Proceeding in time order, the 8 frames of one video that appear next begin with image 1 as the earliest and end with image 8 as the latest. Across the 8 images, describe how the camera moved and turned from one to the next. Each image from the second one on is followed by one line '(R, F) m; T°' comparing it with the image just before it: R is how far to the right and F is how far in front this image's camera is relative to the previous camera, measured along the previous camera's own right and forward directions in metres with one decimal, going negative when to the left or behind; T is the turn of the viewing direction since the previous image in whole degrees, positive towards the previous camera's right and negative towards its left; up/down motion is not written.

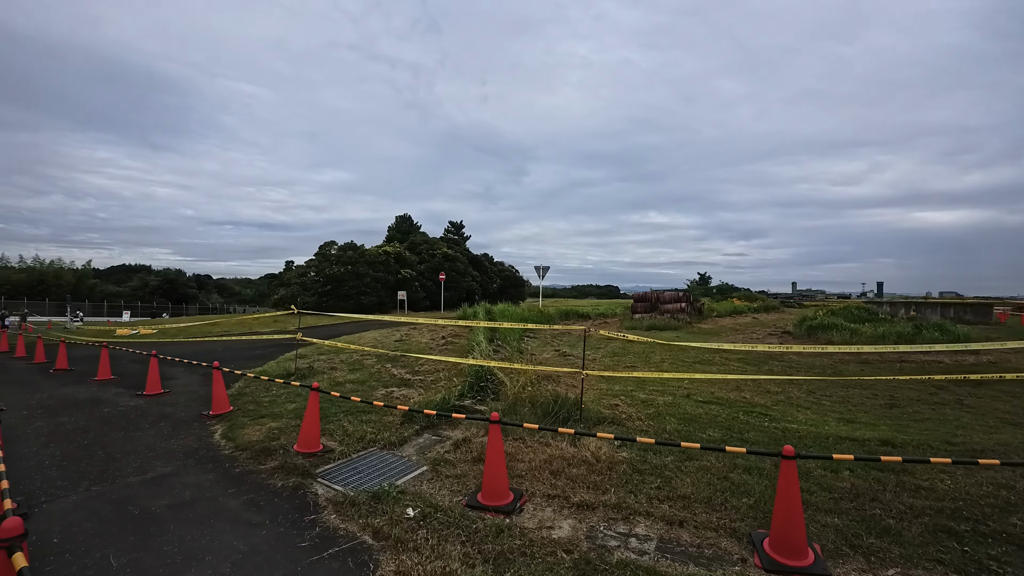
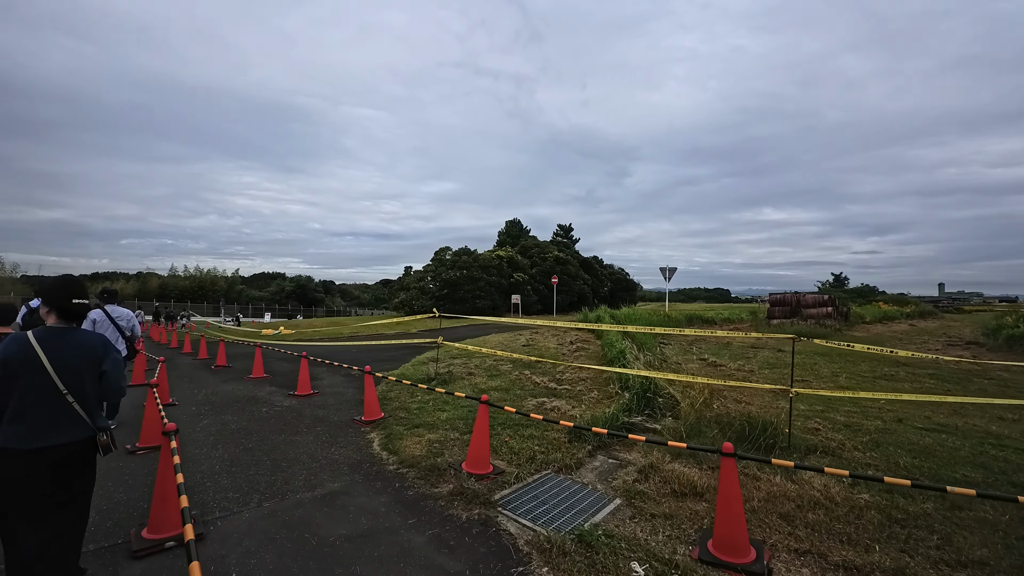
(-1.8, +1.5) m; -11°
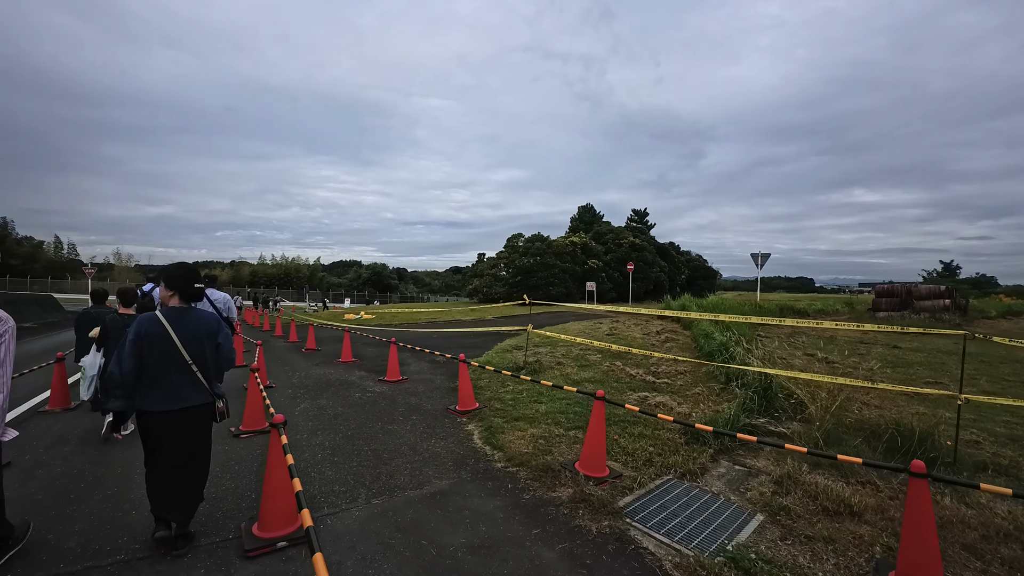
(-0.7, +0.7) m; -8°
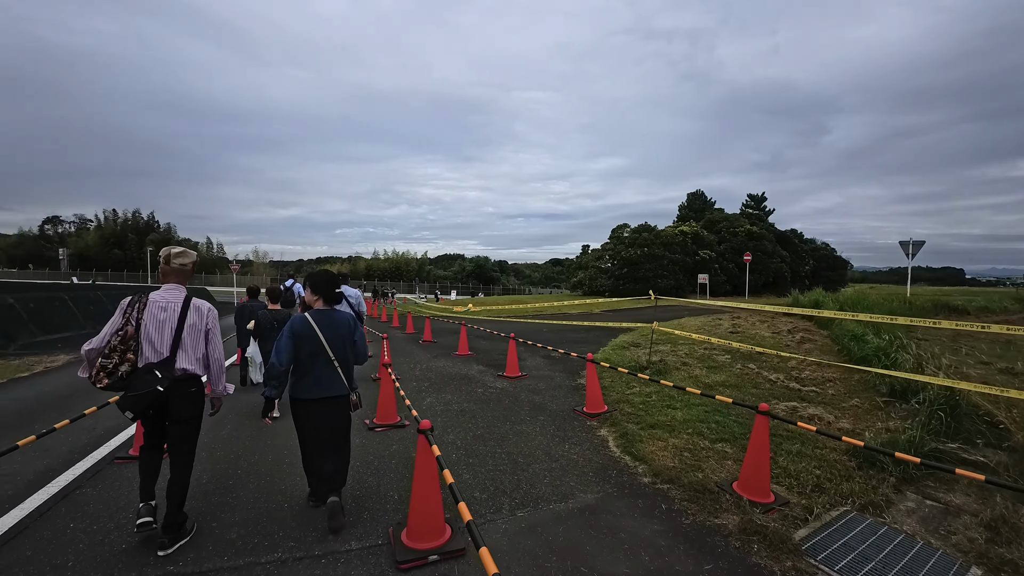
(-0.6, +0.3) m; -12°
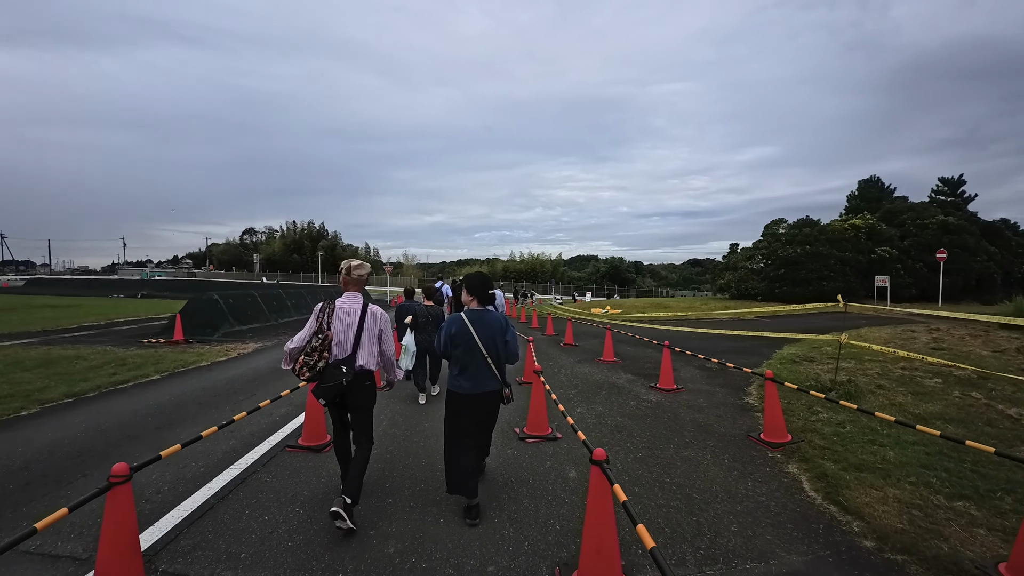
(-0.4, +0.4) m; -16°
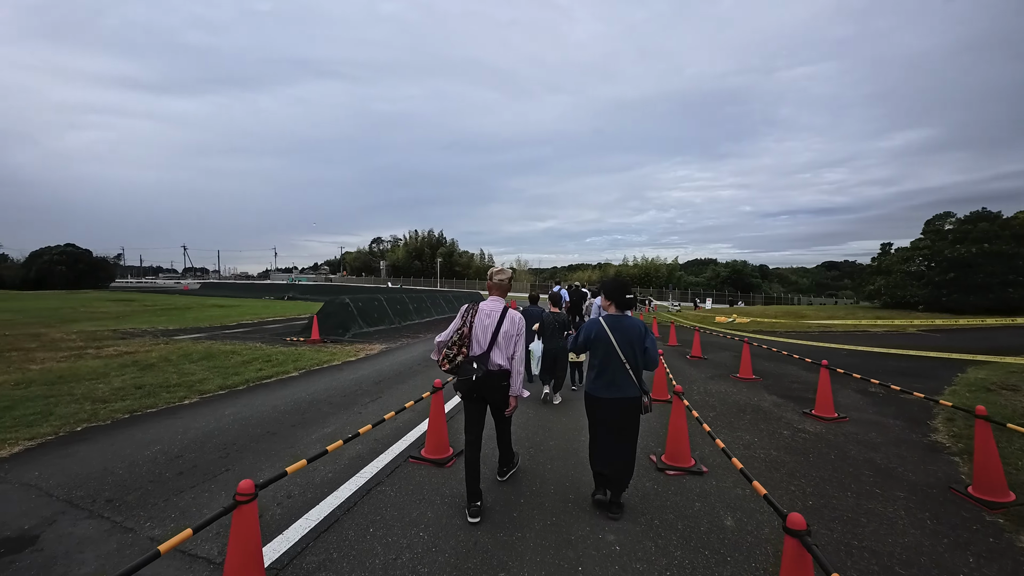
(-0.2, +0.4) m; -13°
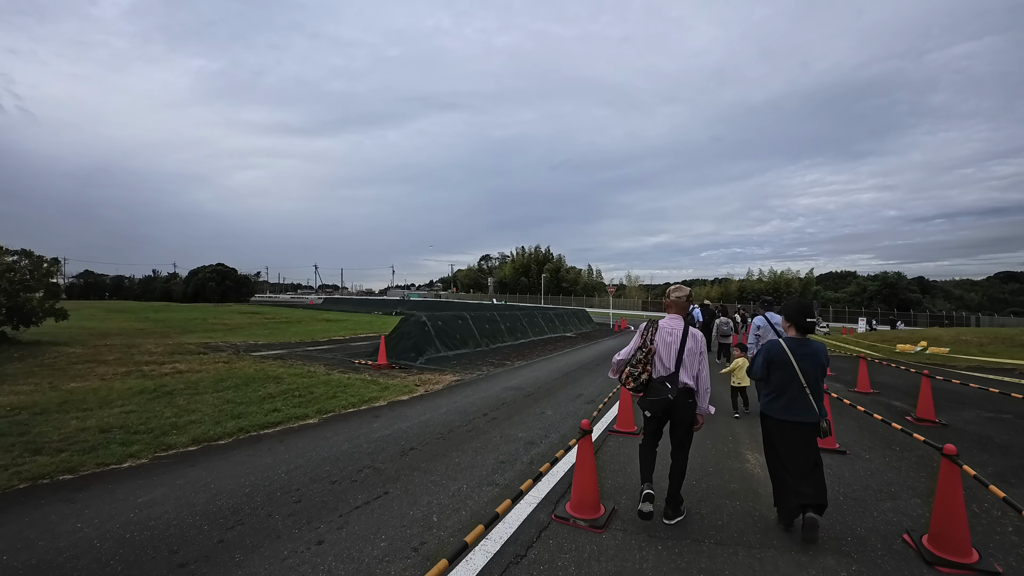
(0.0, +2.4) m; -13°
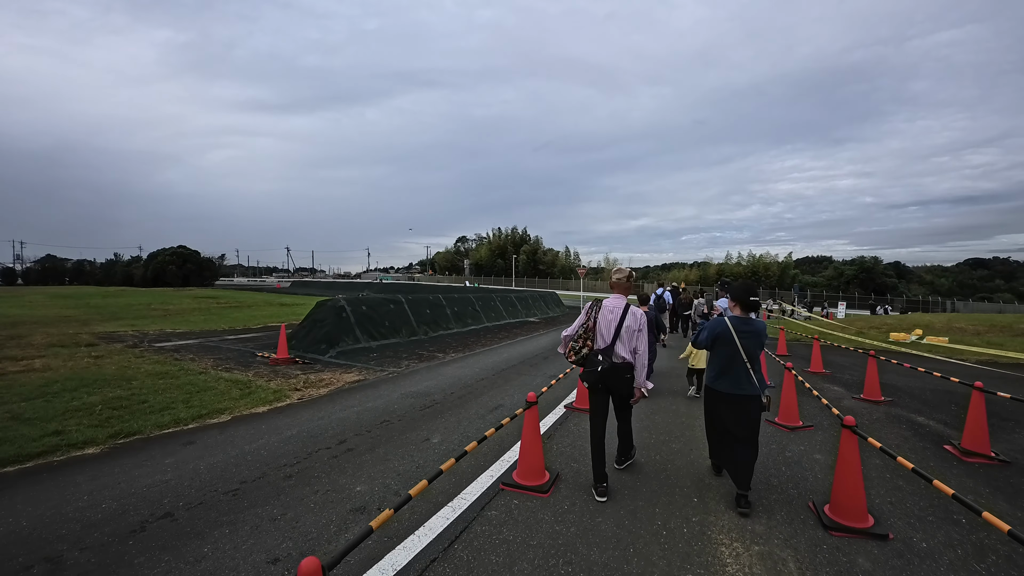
(+0.8, +1.4) m; +2°
